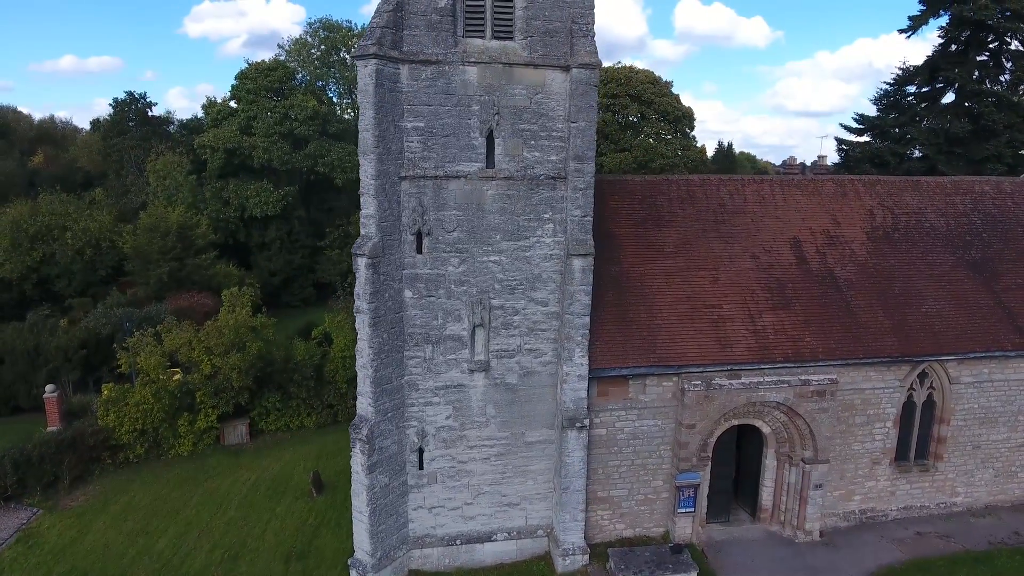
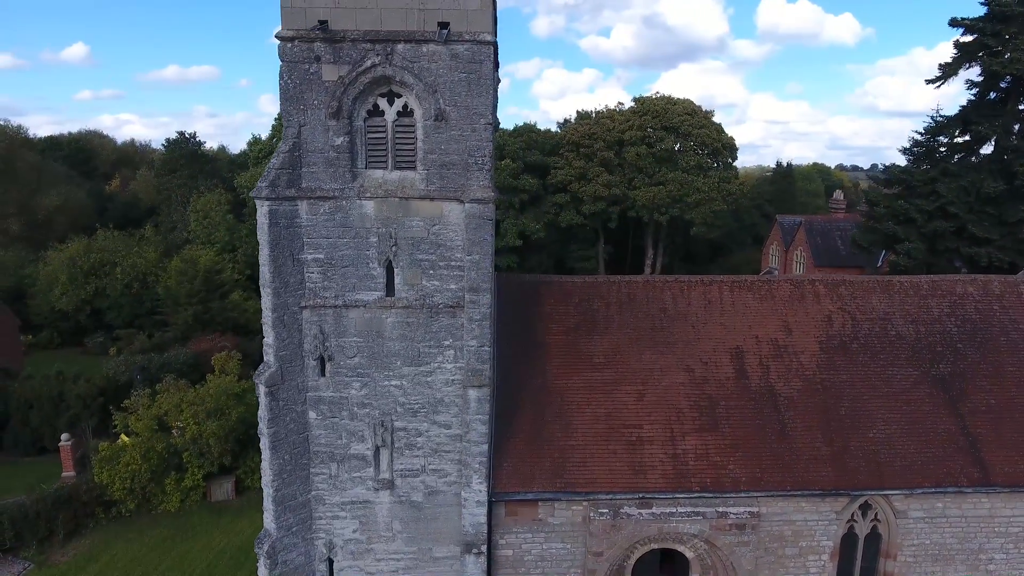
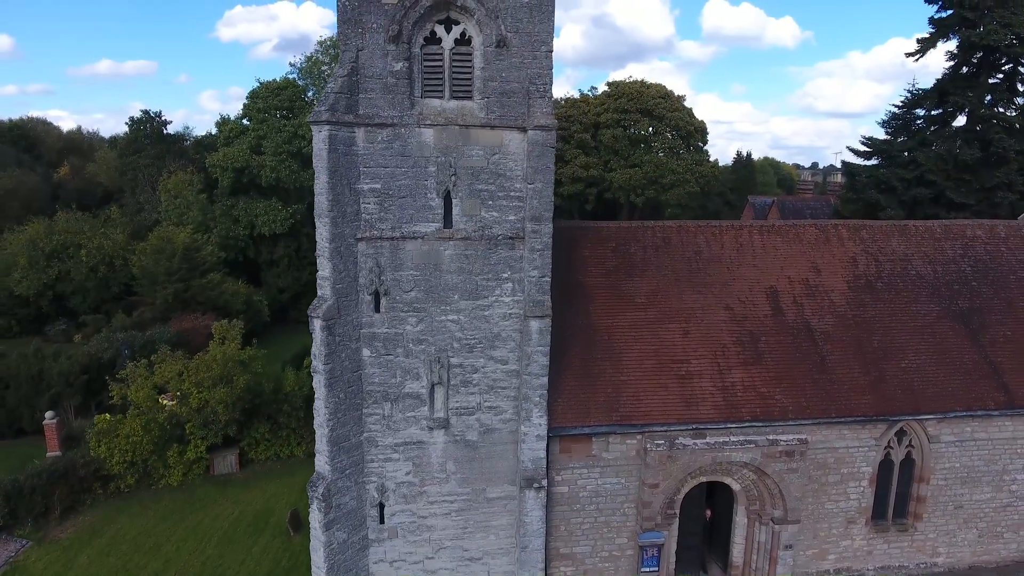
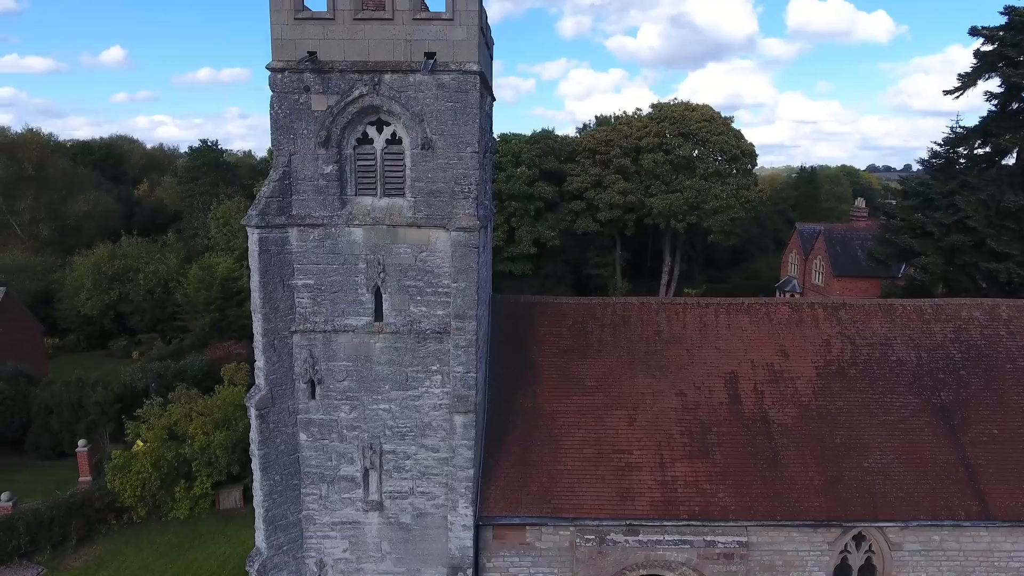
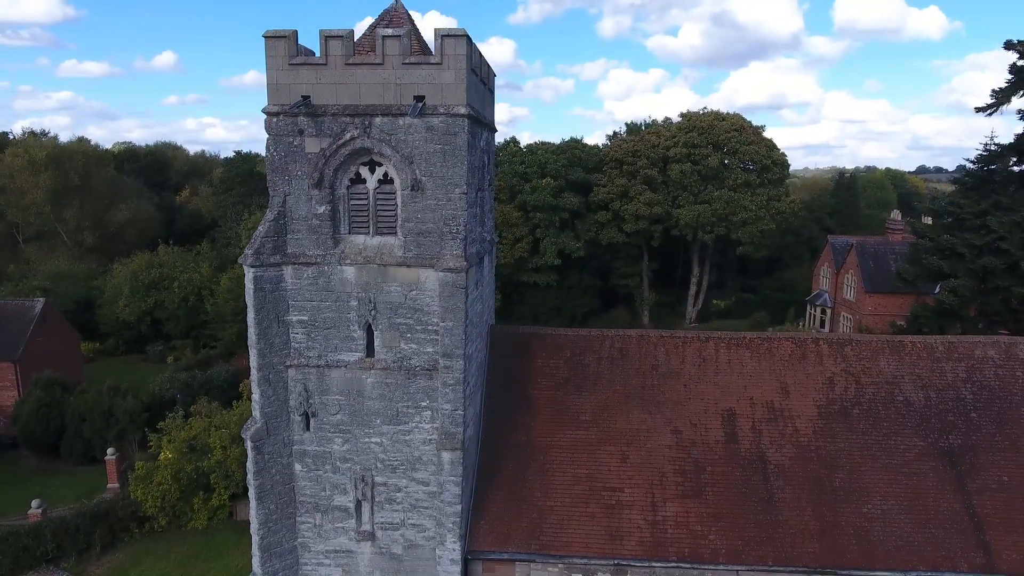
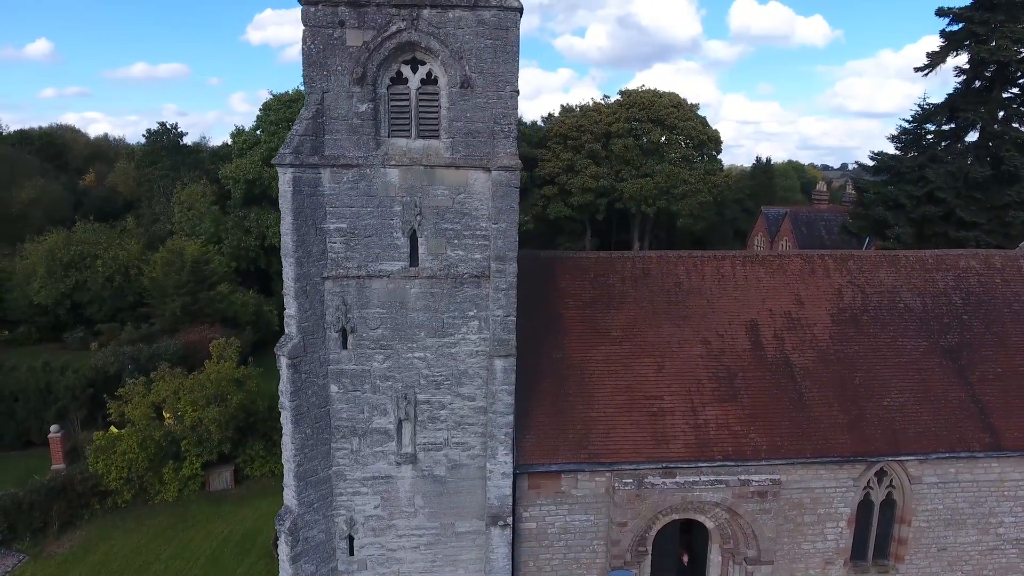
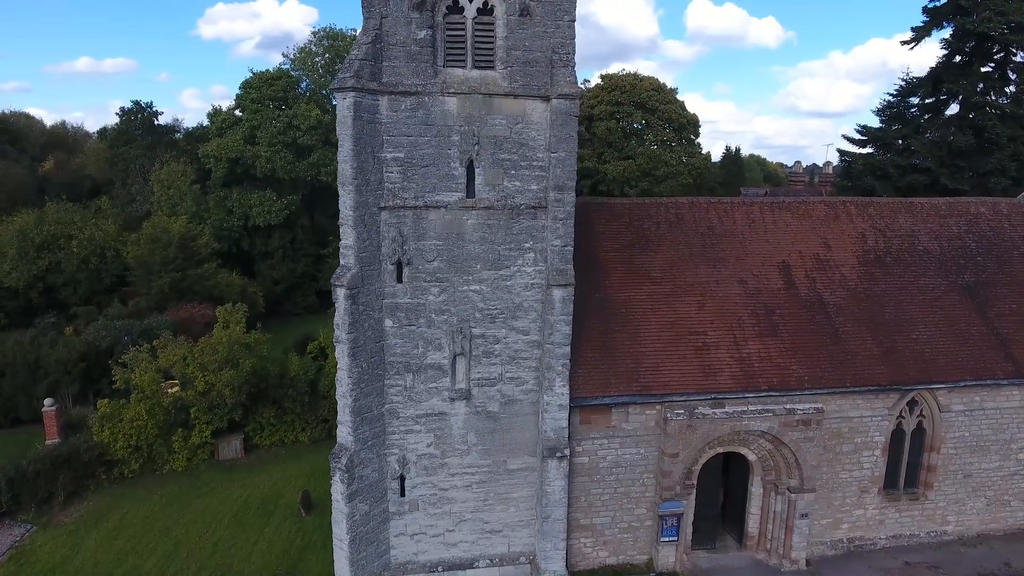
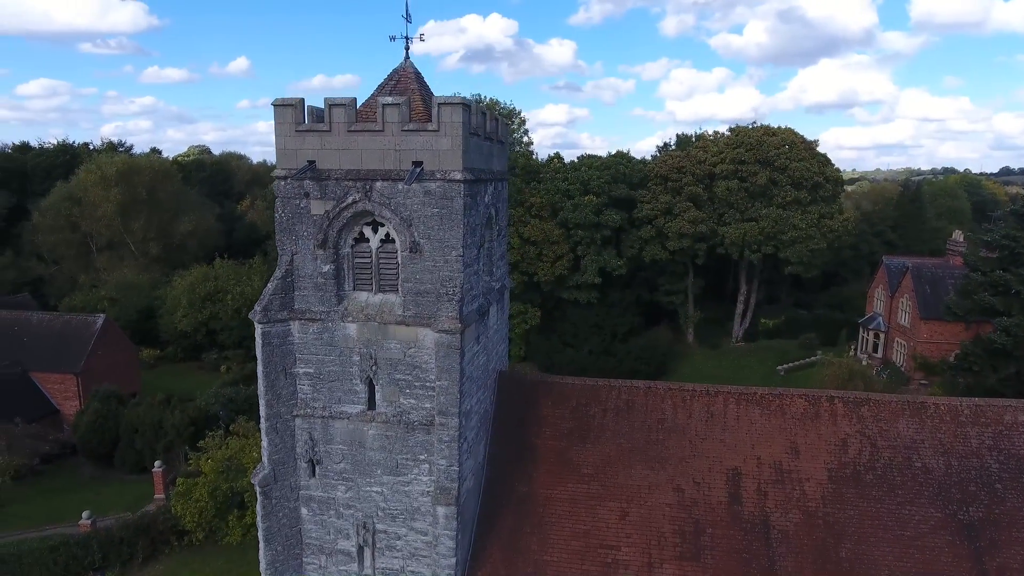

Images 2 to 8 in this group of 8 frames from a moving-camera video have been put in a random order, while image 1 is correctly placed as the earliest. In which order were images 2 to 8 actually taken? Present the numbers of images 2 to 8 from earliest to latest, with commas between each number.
7, 3, 6, 2, 4, 5, 8
